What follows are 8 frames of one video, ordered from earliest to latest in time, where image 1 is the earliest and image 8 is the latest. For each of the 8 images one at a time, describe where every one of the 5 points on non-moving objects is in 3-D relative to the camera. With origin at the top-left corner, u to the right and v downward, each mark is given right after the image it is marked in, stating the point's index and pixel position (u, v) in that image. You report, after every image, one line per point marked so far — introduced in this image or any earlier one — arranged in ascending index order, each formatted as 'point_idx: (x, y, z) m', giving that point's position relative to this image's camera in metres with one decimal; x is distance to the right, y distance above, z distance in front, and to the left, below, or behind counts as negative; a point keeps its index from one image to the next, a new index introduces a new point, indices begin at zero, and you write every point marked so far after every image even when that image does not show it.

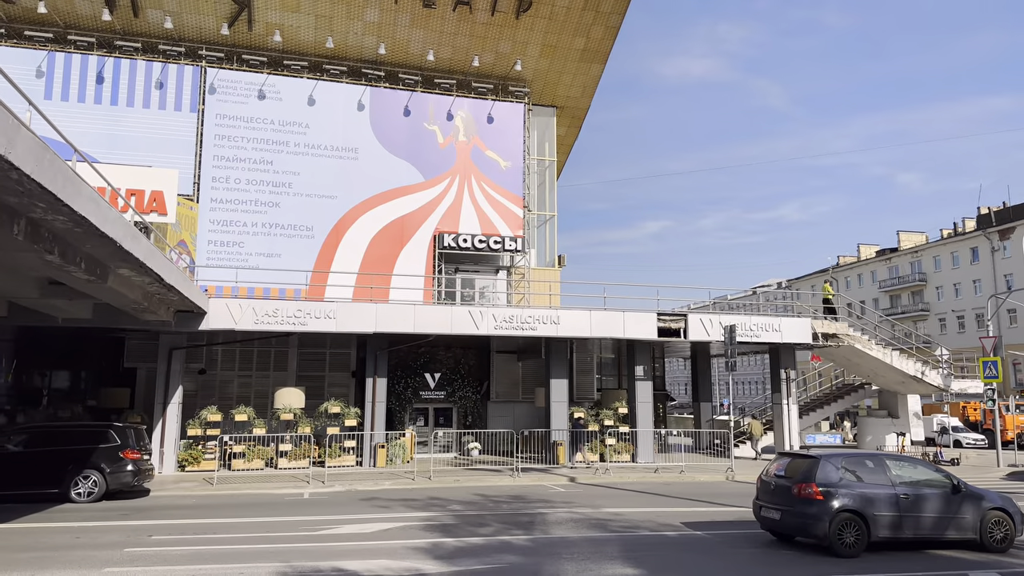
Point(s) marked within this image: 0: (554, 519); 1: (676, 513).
0: (+0.7, -3.6, +11.7) m
1: (+2.7, -3.7, +12.2) m
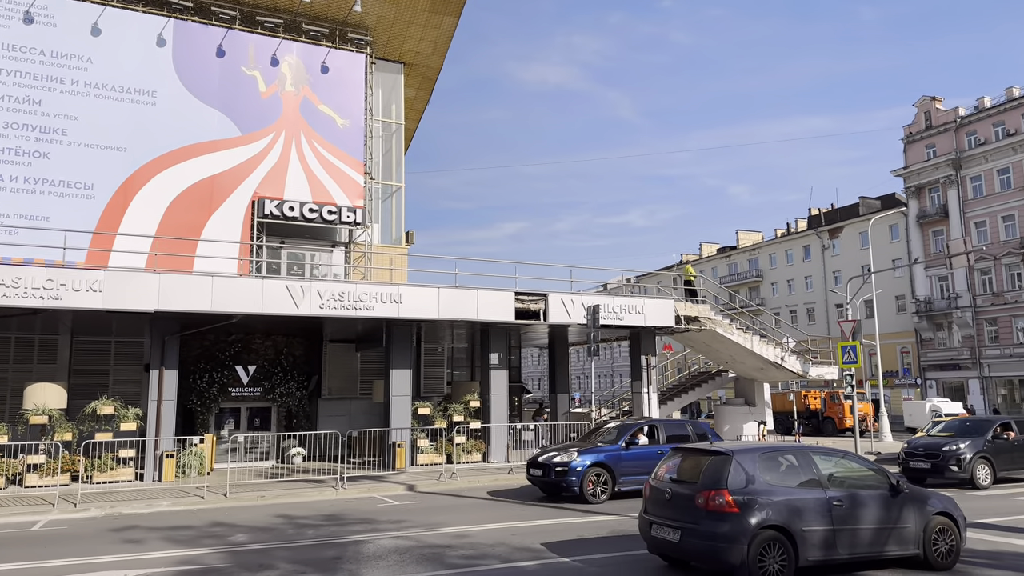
0: (-1.6, -3.0, +8.4) m
1: (+0.3, -3.0, +9.3) m
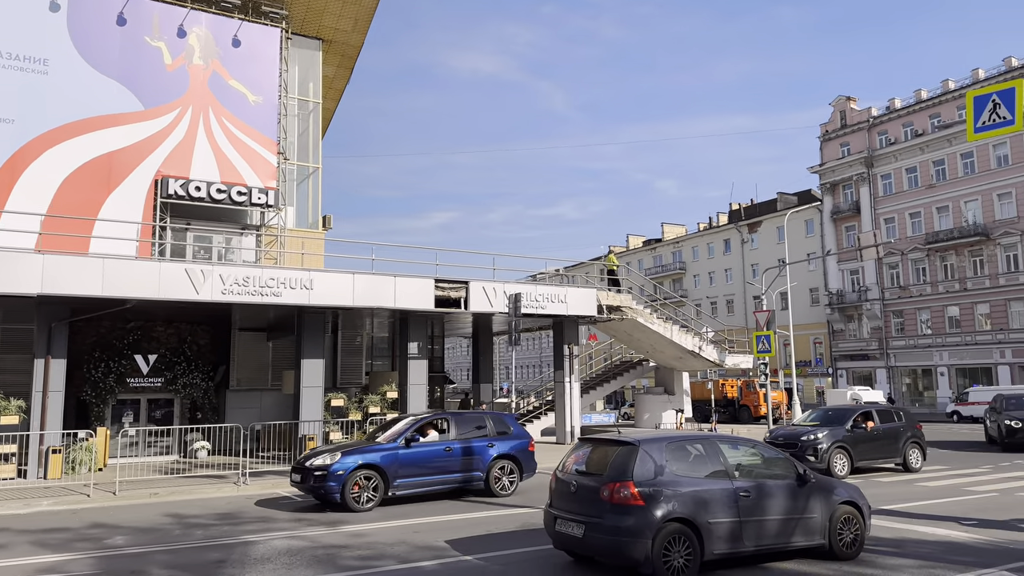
0: (-2.6, -2.8, +7.8) m
1: (-0.8, -2.8, +8.8) m
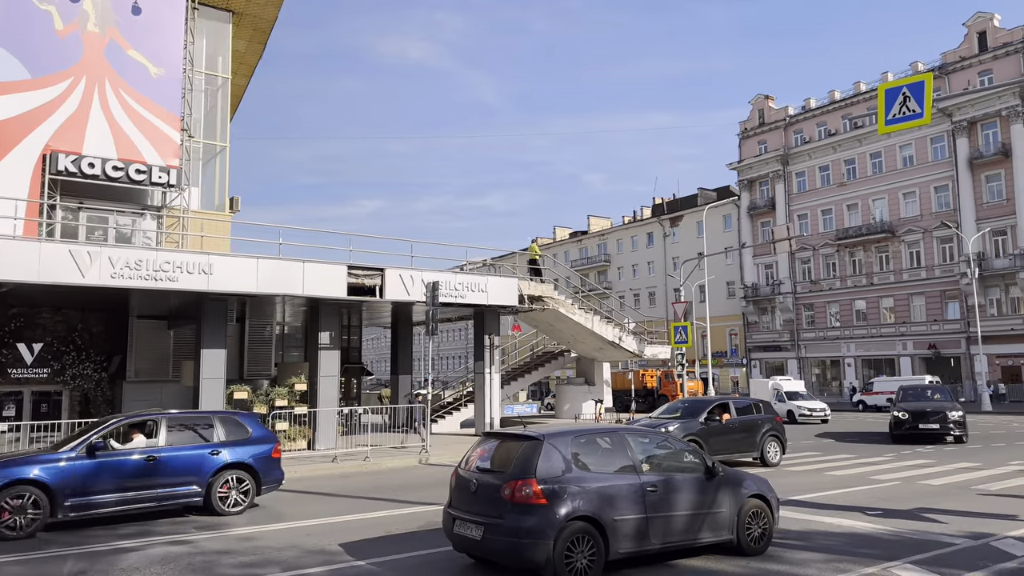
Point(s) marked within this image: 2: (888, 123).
0: (-3.6, -2.6, +7.1) m
1: (-1.9, -2.6, +8.3) m
2: (+4.9, +2.1, +9.7) m
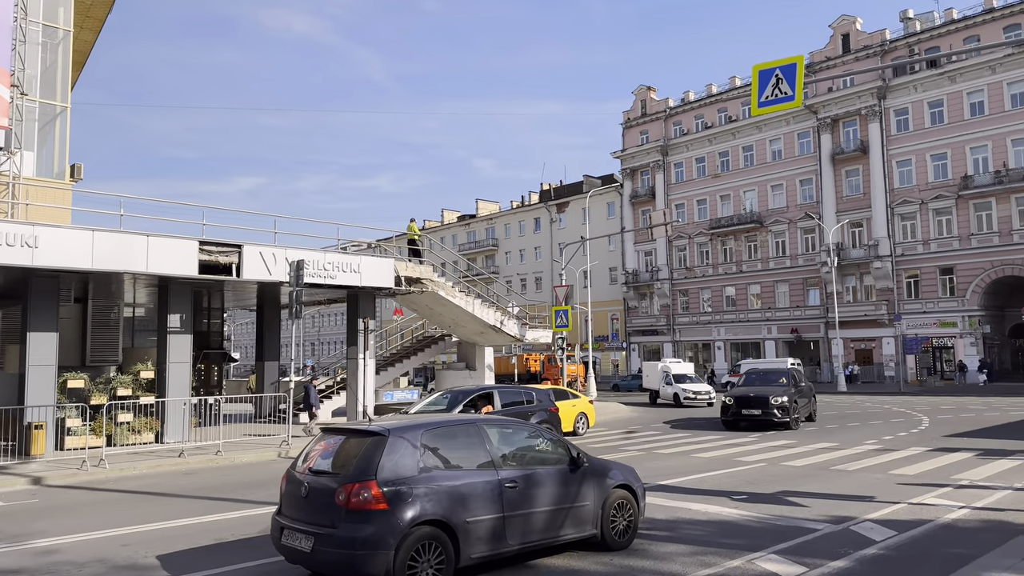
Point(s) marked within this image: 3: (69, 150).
0: (-4.9, -2.4, +5.8) m
1: (-3.4, -2.4, +7.3) m
2: (+3.2, +2.4, +9.6) m
3: (-12.0, +3.7, +20.0) m
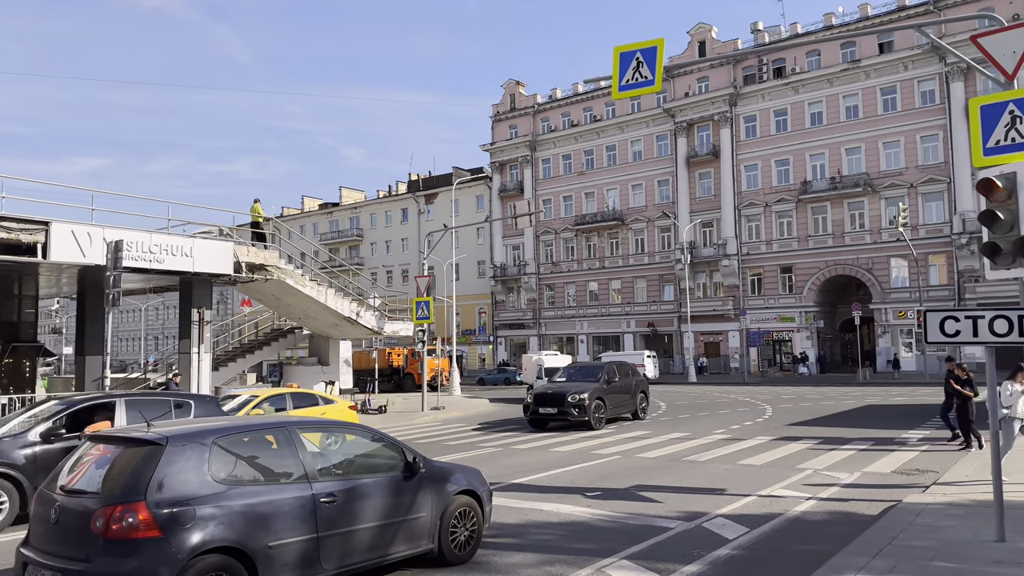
0: (-6.0, -2.2, +4.1) m
1: (-4.8, -2.2, +5.9) m
2: (+1.4, +2.5, +9.2) m
3: (-15.4, +4.2, +16.8) m
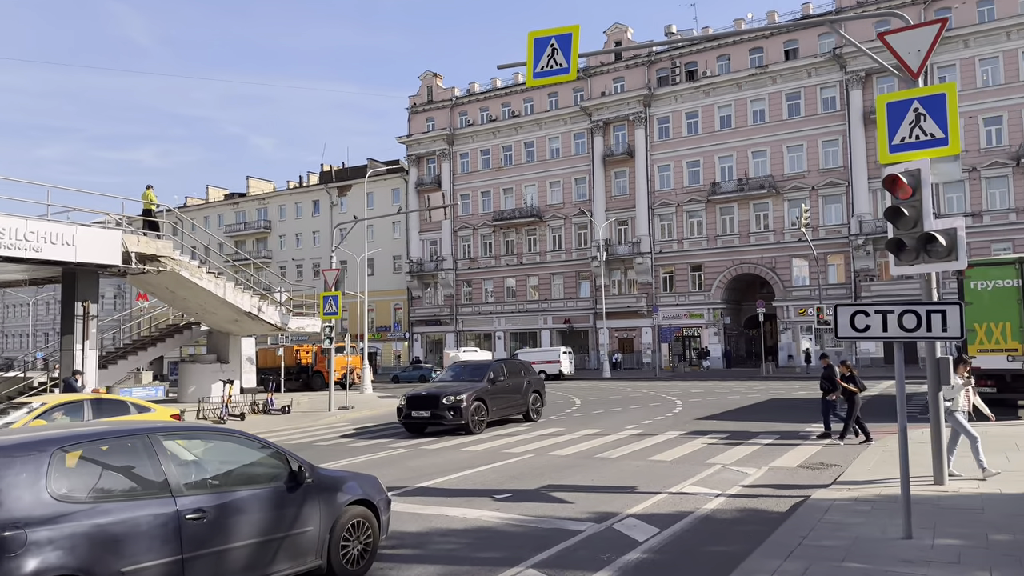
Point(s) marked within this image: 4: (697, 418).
0: (-6.5, -2.1, +3.1) m
1: (-5.5, -2.1, +4.9) m
2: (+0.3, +2.6, +9.0) m
3: (-17.2, +4.4, +14.7) m
4: (+4.0, -2.8, +16.0) m
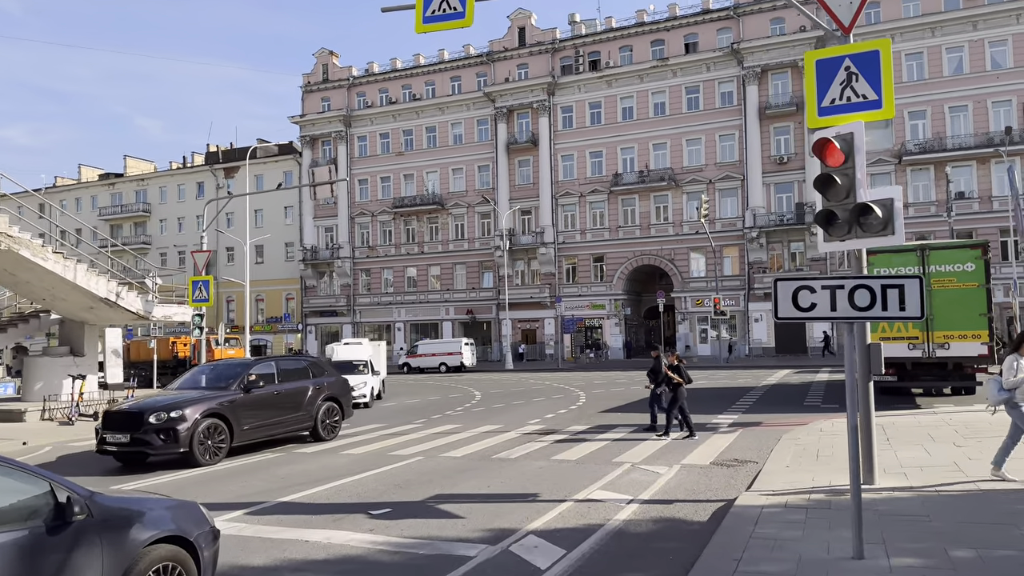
0: (-6.9, -1.9, +1.2) m
1: (-6.2, -1.9, +3.2) m
2: (-0.9, +2.8, +7.9) m
3: (-19.0, +4.8, +11.2) m
4: (+1.8, -2.5, +15.4) m
